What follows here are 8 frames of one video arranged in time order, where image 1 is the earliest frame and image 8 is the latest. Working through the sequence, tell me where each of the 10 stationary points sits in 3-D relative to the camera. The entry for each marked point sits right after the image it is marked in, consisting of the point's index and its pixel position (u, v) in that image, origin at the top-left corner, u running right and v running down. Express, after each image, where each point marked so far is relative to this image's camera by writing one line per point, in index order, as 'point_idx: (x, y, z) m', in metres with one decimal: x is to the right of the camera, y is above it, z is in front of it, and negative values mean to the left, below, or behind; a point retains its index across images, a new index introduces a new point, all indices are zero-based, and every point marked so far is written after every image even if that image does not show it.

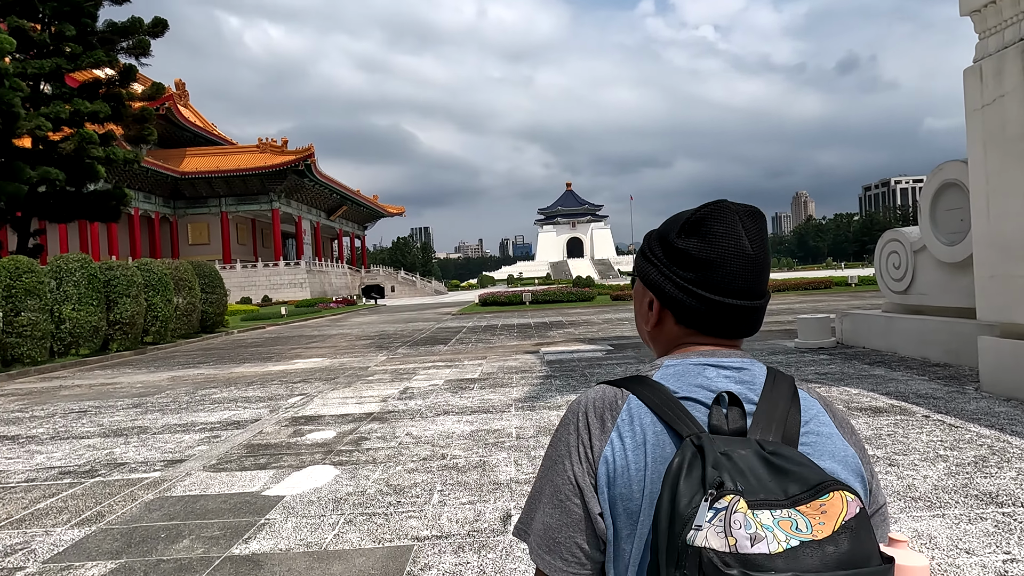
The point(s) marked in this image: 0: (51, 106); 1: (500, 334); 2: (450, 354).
0: (-9.3, +3.7, +13.3) m
1: (-0.2, -0.9, +13.1) m
2: (-0.9, -1.0, +10.1) m
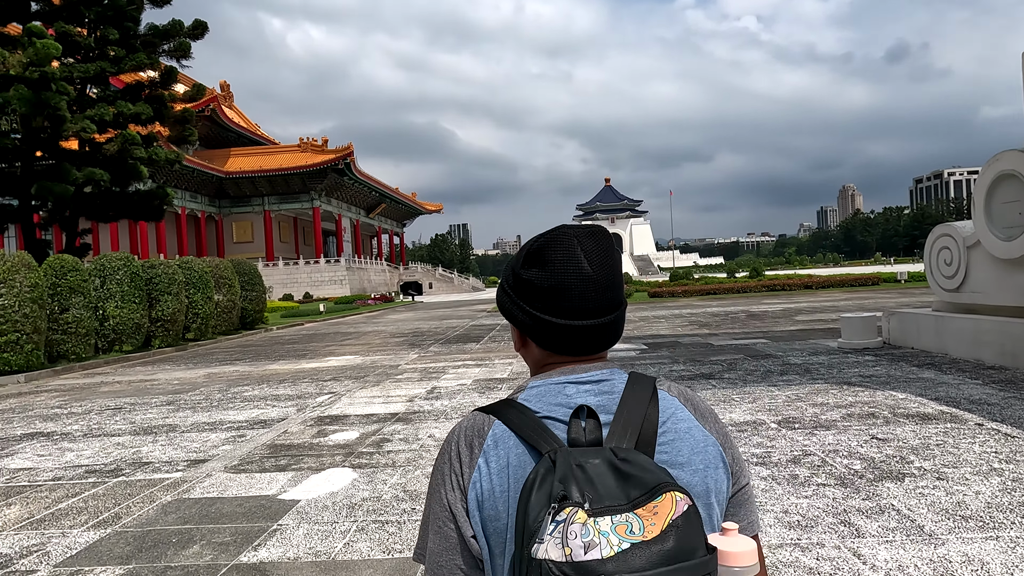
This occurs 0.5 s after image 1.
0: (-8.6, +3.7, +13.7) m
1: (+0.4, -0.9, +13.0) m
2: (-0.5, -1.0, +10.0) m
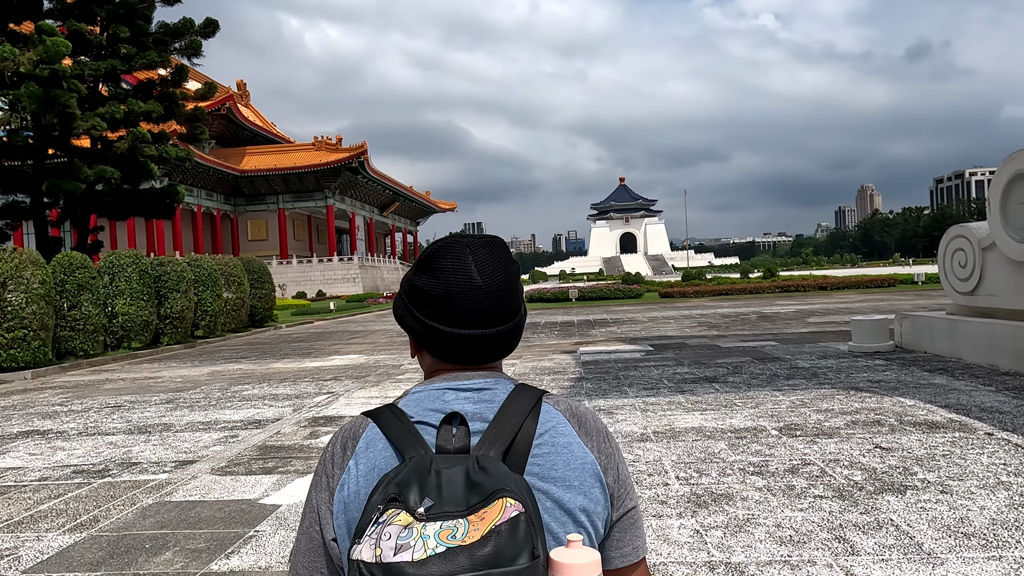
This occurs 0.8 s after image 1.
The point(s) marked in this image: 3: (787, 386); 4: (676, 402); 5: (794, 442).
0: (-8.4, +3.8, +13.8) m
1: (+0.6, -0.9, +12.9) m
2: (-0.4, -1.0, +9.9) m
3: (+2.4, -0.9, +5.8) m
4: (+1.3, -0.9, +5.3) m
5: (+1.7, -0.9, +3.9) m
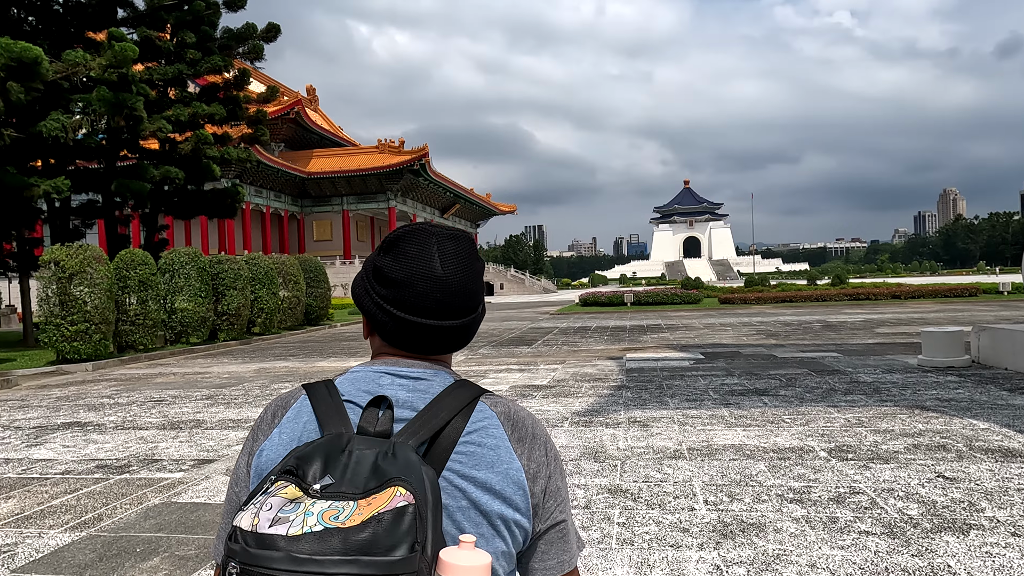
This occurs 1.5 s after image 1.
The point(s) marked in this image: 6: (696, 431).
0: (-7.3, +3.8, +14.3) m
1: (+1.5, -0.9, +12.6) m
2: (+0.3, -1.0, +9.7) m
3: (+2.7, -0.9, +5.4) m
4: (+1.5, -1.0, +5.0) m
5: (+1.8, -1.0, +3.5) m
6: (+1.2, -1.0, +4.5) m
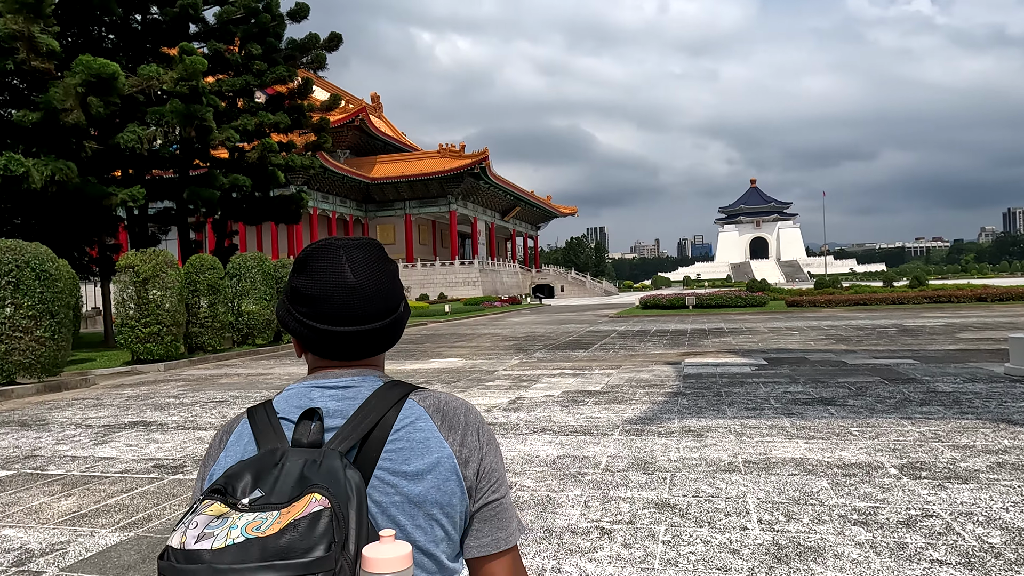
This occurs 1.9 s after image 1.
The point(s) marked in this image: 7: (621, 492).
0: (-6.1, +3.8, +14.8) m
1: (+2.5, -1.0, +12.3) m
2: (+1.1, -1.0, +9.5) m
3: (+3.1, -0.9, +5.0) m
4: (+1.9, -1.0, +4.7) m
5: (+2.0, -1.0, +3.3) m
6: (+1.5, -1.0, +4.3) m
7: (+0.5, -1.0, +3.3) m
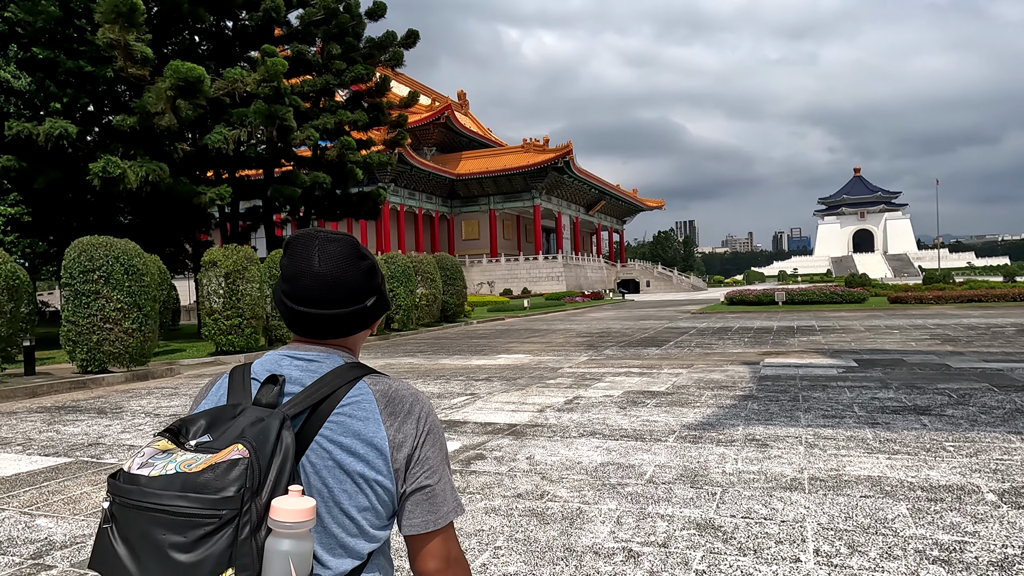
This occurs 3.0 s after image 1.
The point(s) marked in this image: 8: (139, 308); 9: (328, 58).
0: (-4.4, +3.9, +15.2) m
1: (+3.8, -0.9, +11.6) m
2: (+2.0, -1.0, +9.1) m
3: (+3.4, -0.9, +4.3) m
4: (+2.2, -0.9, +4.2) m
5: (+2.1, -0.9, +2.7) m
6: (+1.8, -1.0, +3.8) m
7: (+0.7, -1.0, +3.0) m
8: (-5.2, -0.3, +9.2) m
9: (-4.4, +5.5, +15.7) m
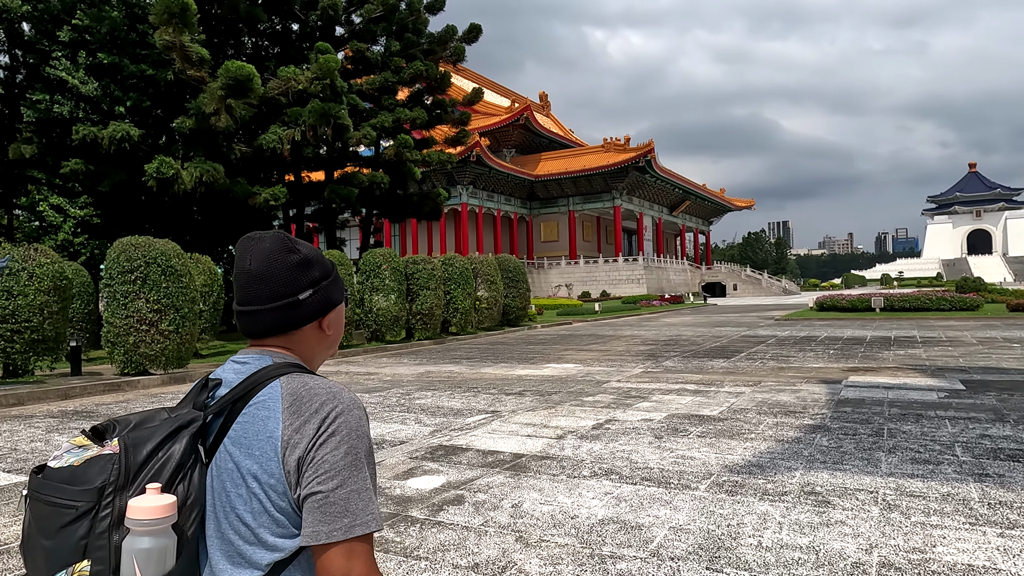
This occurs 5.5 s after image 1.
0: (-3.0, +3.9, +14.9) m
1: (+4.7, -1.0, +10.3) m
2: (+2.5, -1.0, +8.0) m
3: (+3.3, -1.0, +3.1) m
4: (+2.1, -1.0, +3.1) m
5: (+1.8, -1.0, +1.7) m
6: (+1.7, -1.0, +2.8) m
7: (+0.5, -1.0, +2.2) m
8: (-4.5, -0.3, +9.0) m
9: (-2.9, +5.4, +15.4) m
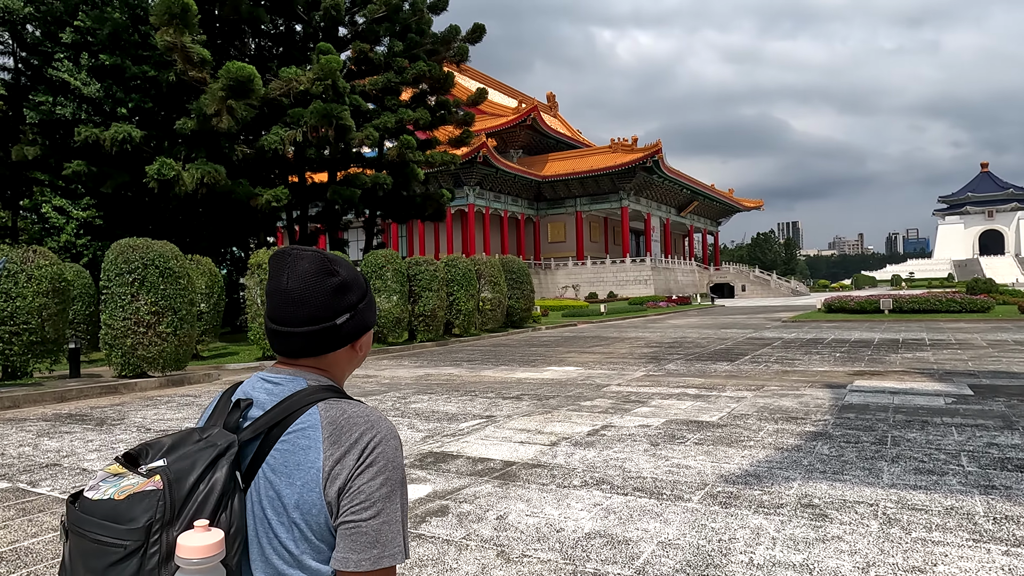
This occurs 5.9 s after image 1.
0: (-2.9, +3.8, +14.8) m
1: (+4.7, -1.0, +10.1) m
2: (+2.5, -1.1, +7.8) m
3: (+3.2, -1.0, +2.9) m
4: (+2.0, -1.0, +3.0) m
5: (+1.7, -1.0, +1.6) m
6: (+1.6, -1.0, +2.7) m
7: (+0.4, -1.0, +2.0) m
8: (-4.5, -0.3, +8.9) m
9: (-2.8, +5.4, +15.3) m
